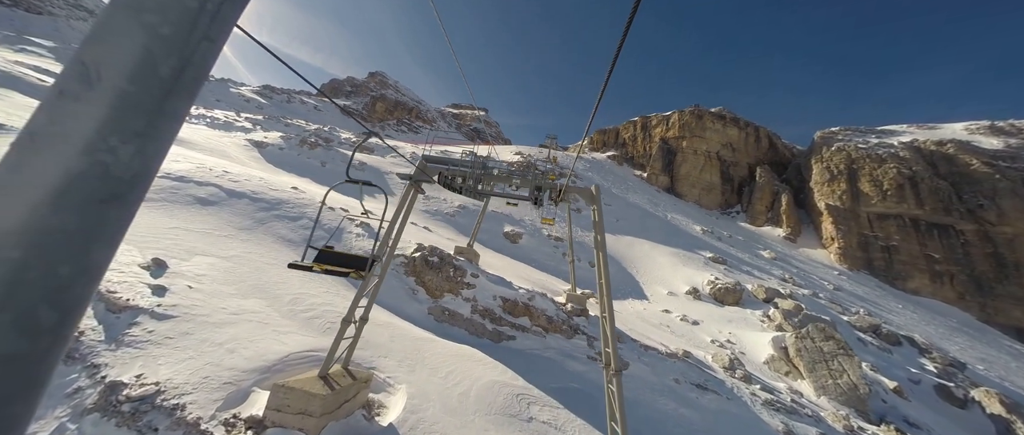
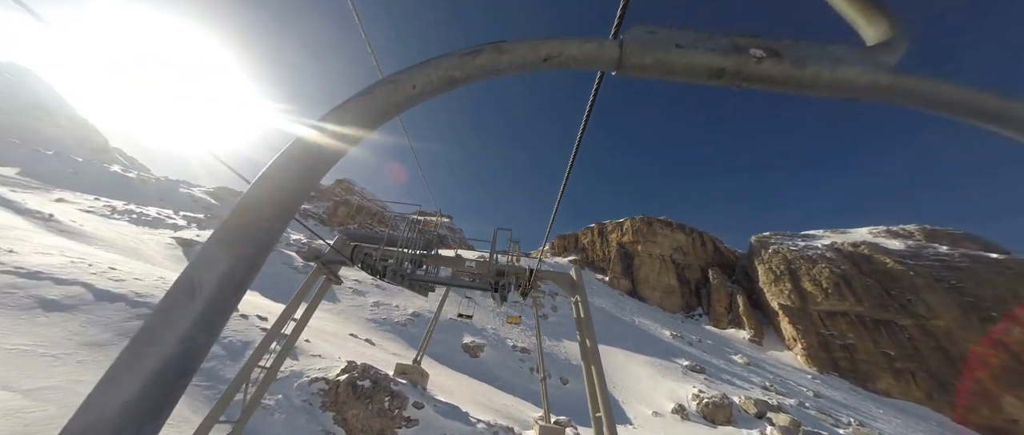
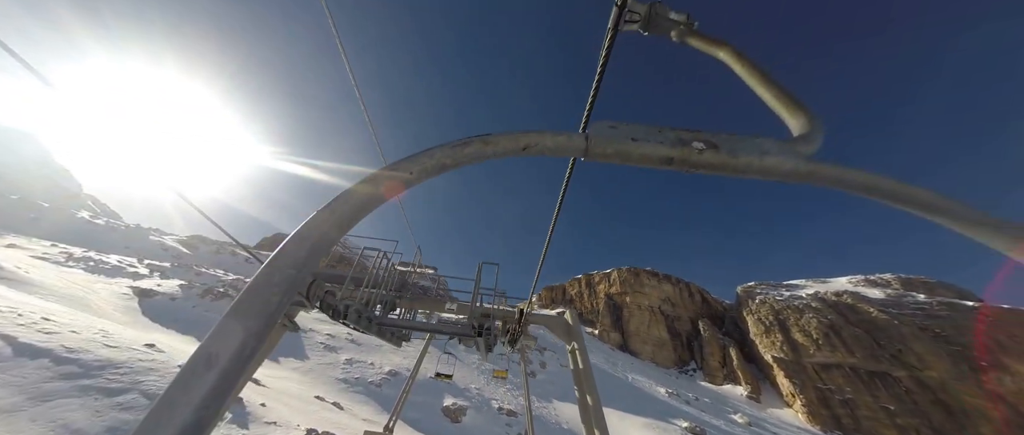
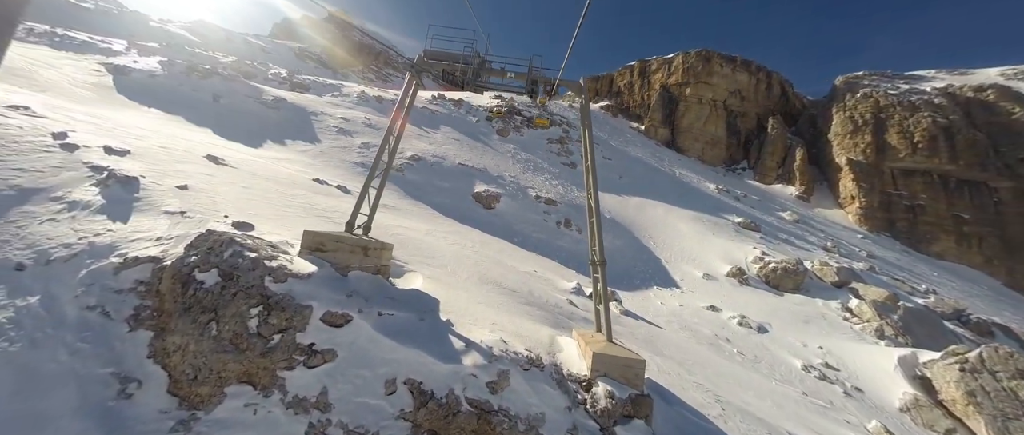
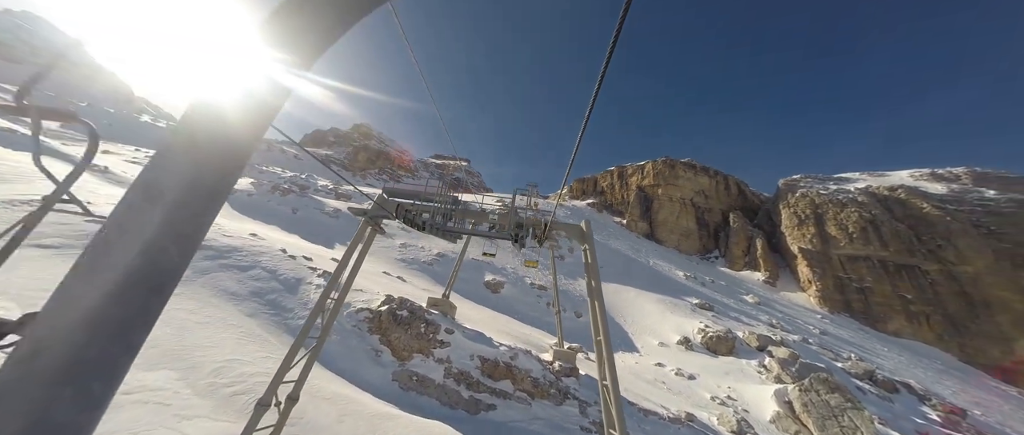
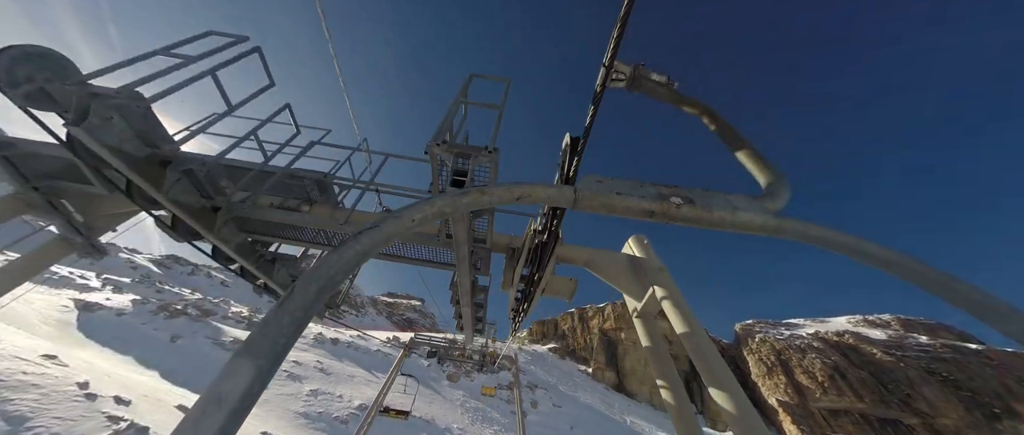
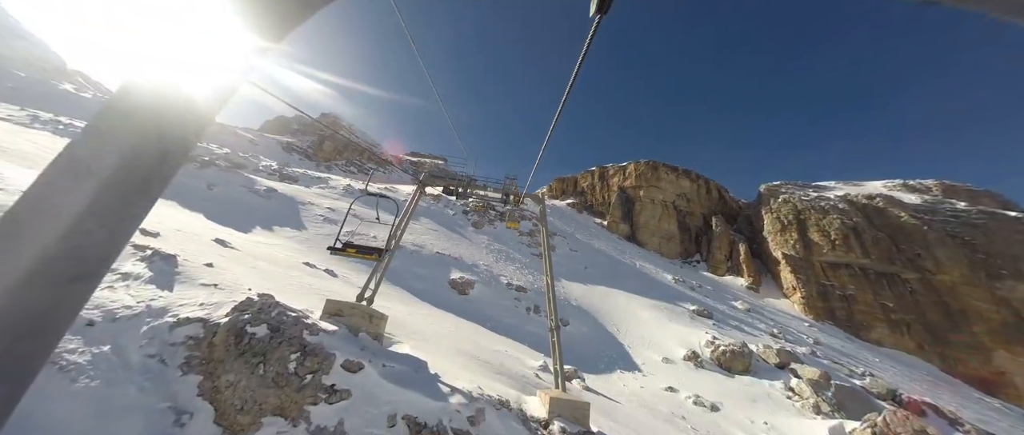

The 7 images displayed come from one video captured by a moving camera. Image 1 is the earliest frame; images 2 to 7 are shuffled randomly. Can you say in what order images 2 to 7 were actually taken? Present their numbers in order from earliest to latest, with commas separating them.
5, 2, 3, 6, 7, 4
